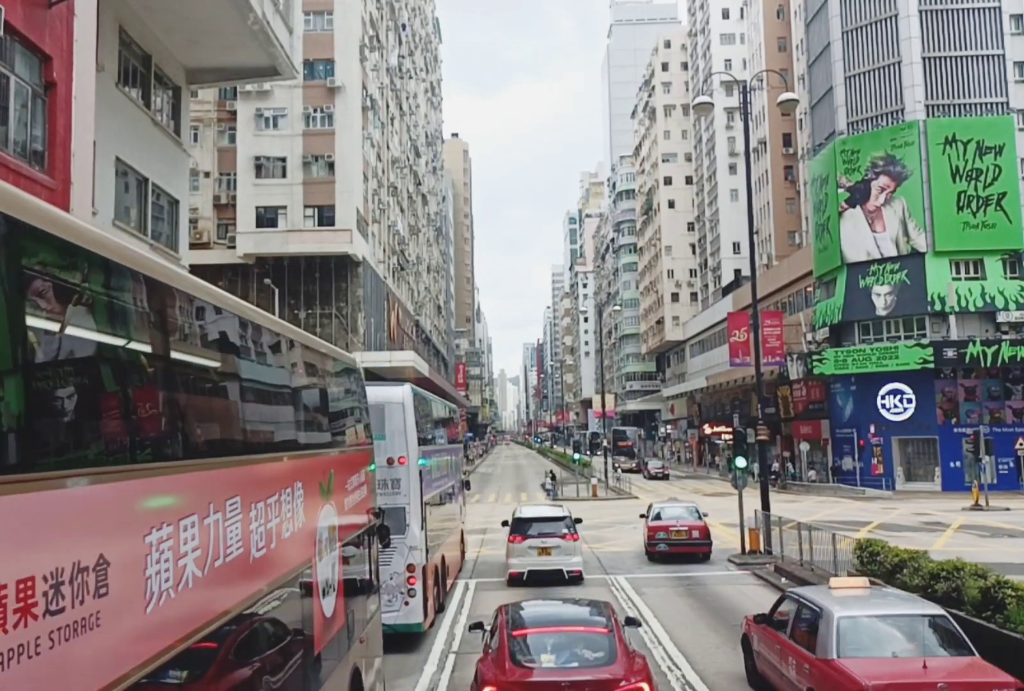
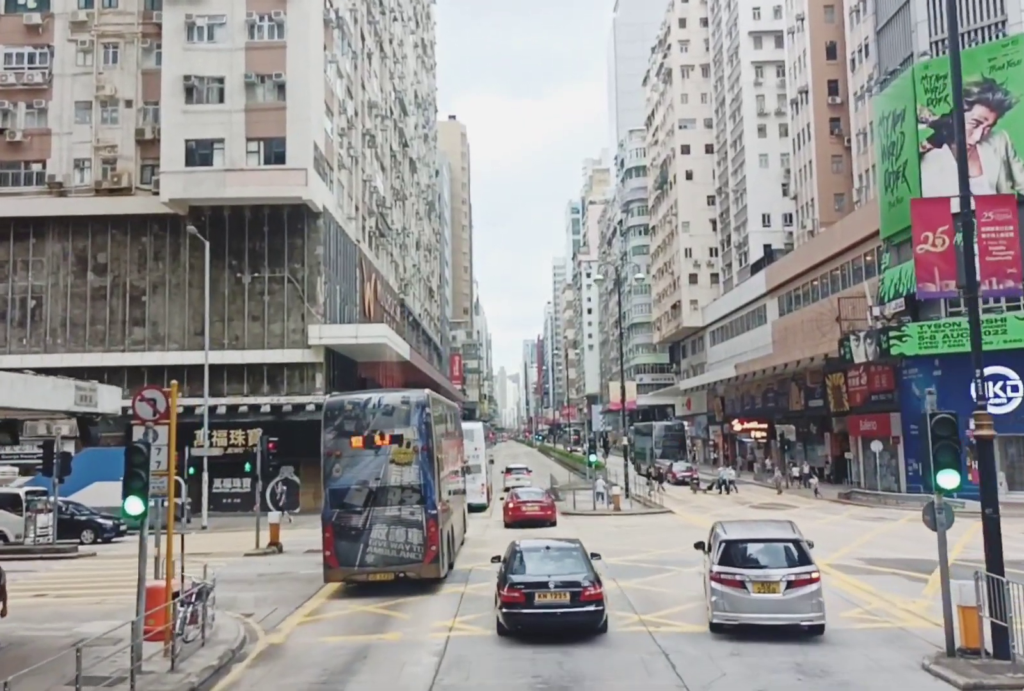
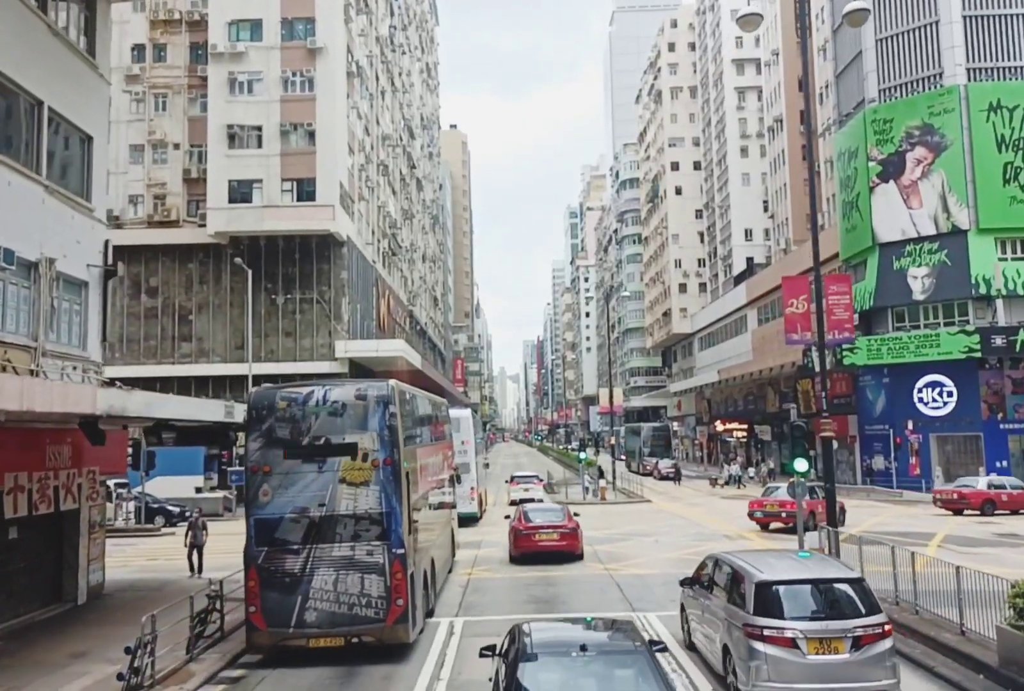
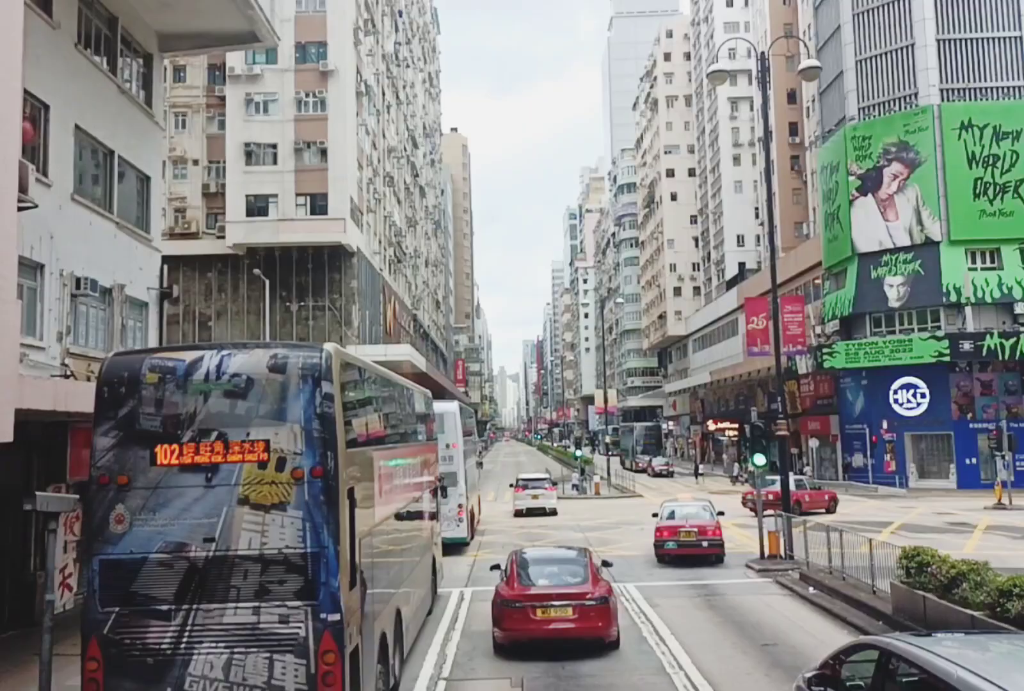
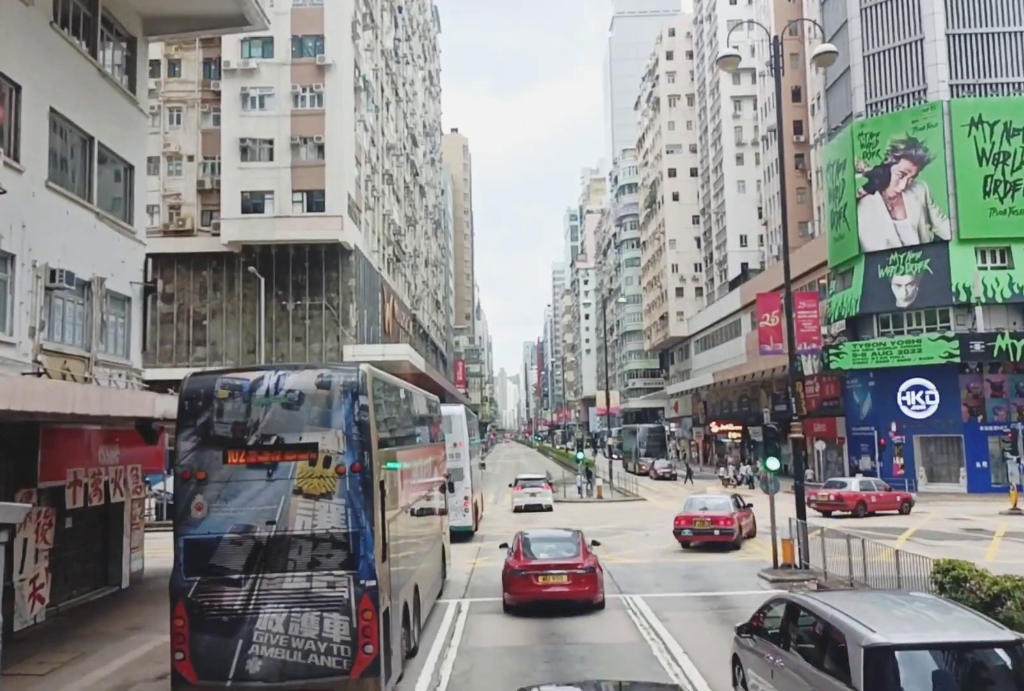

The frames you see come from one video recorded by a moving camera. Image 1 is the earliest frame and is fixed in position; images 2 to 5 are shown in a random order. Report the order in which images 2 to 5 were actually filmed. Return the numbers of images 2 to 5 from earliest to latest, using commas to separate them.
4, 5, 3, 2
